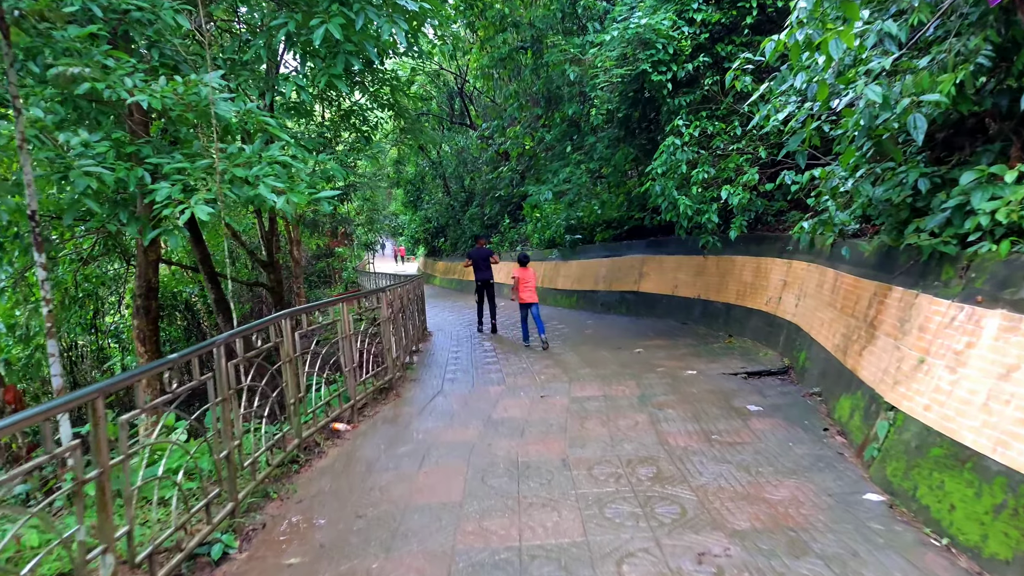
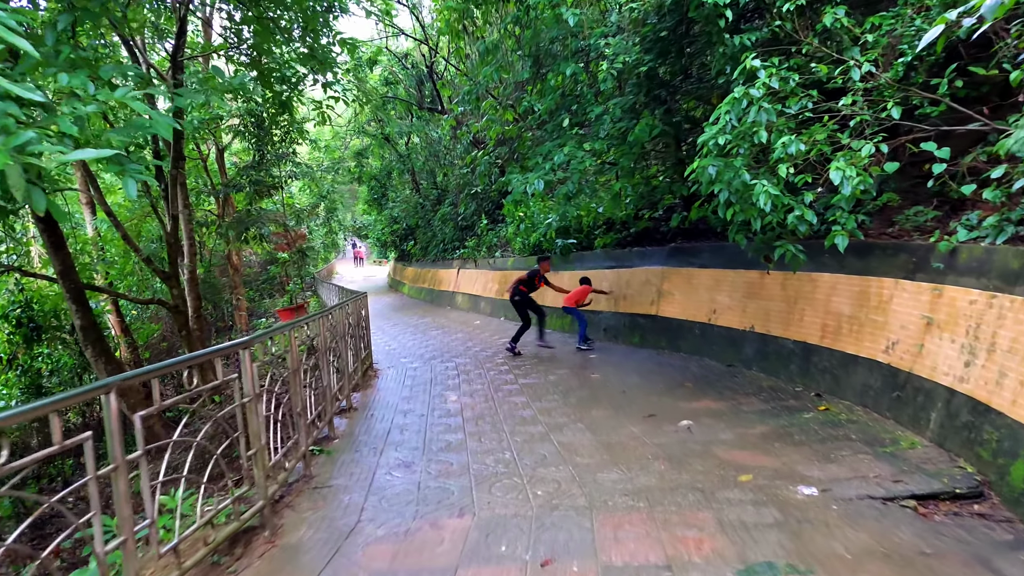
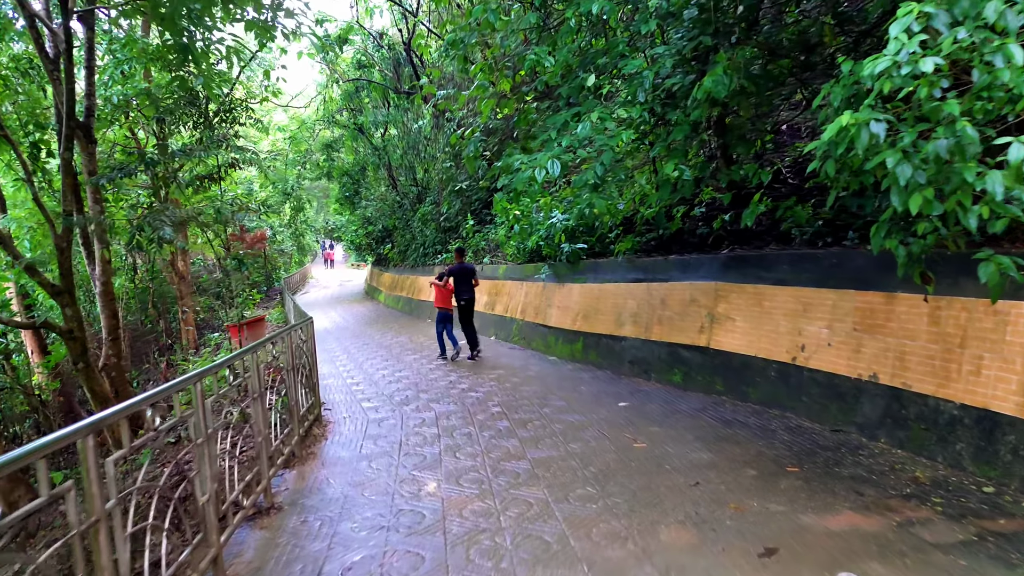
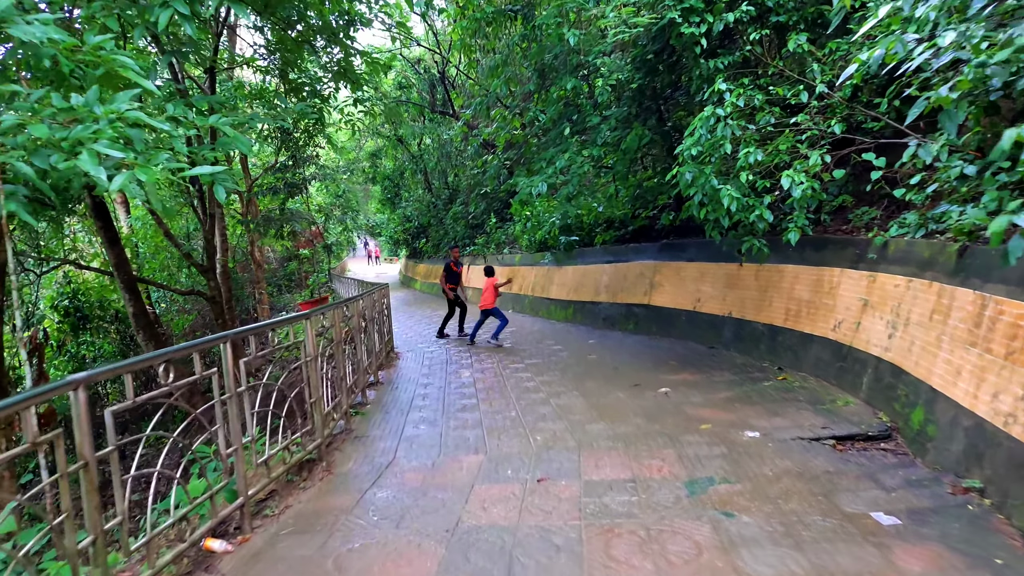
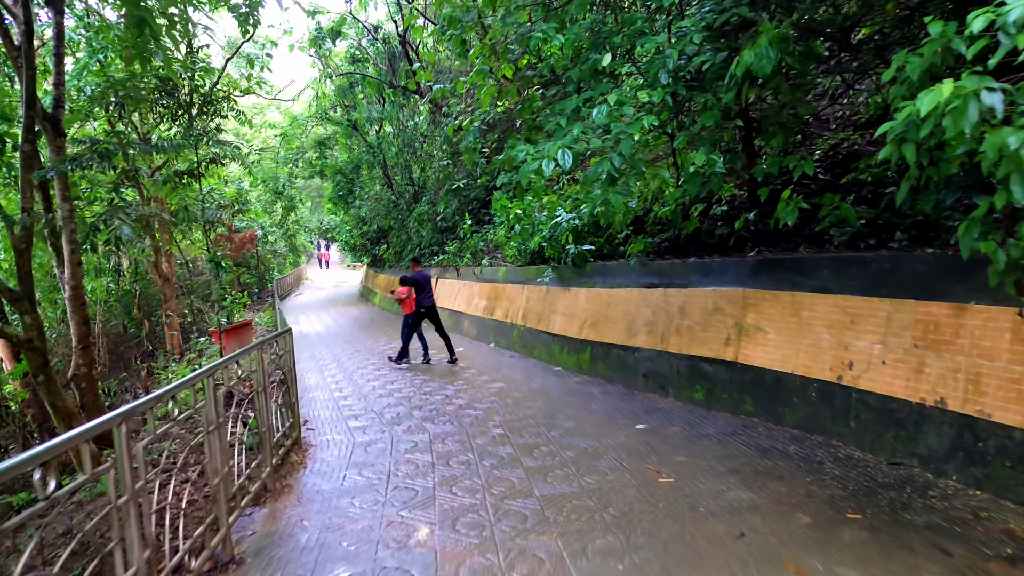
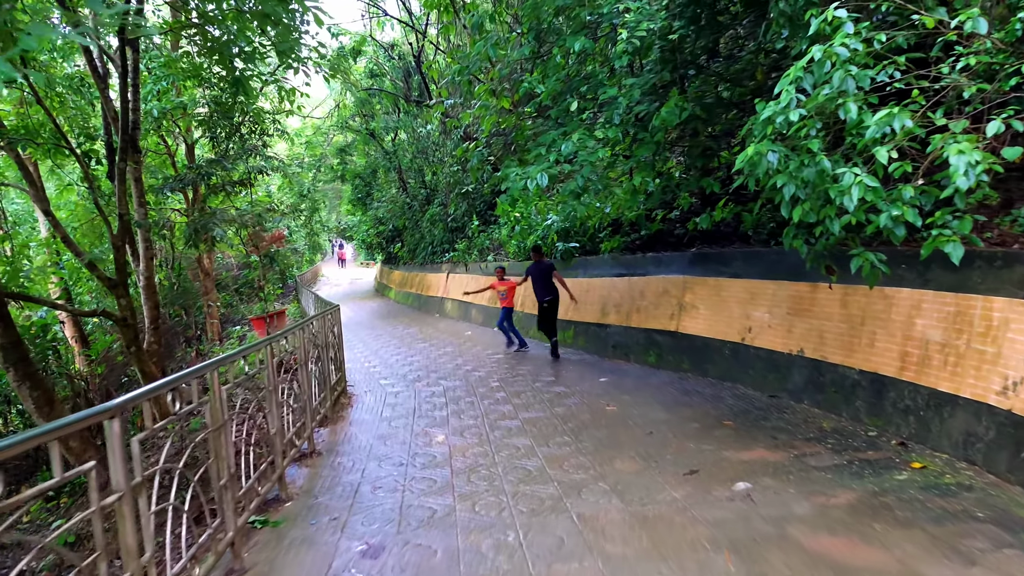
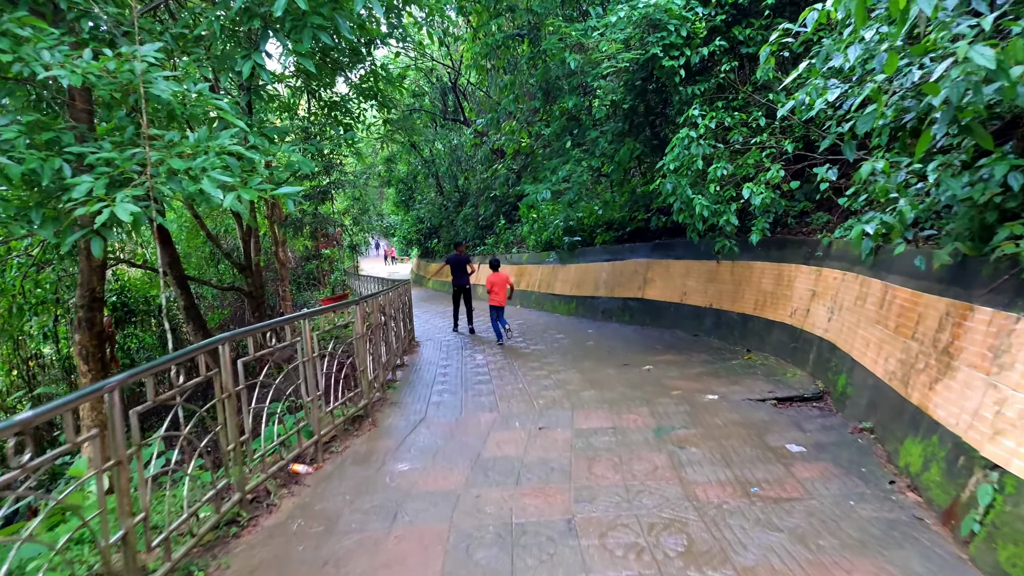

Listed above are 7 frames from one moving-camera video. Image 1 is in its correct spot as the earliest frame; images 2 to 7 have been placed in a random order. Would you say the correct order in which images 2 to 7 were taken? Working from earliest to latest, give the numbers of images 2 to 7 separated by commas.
7, 4, 2, 6, 3, 5
